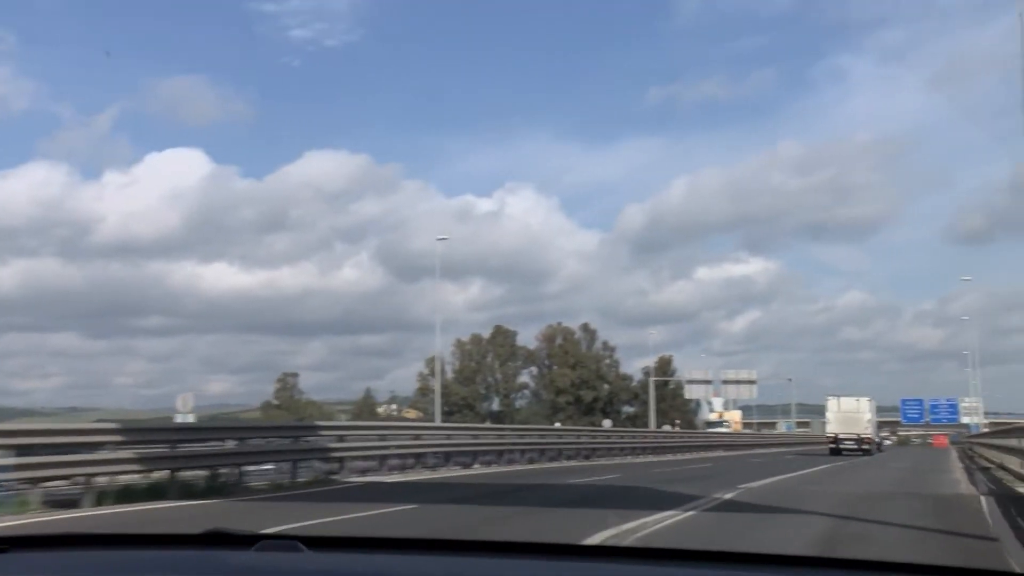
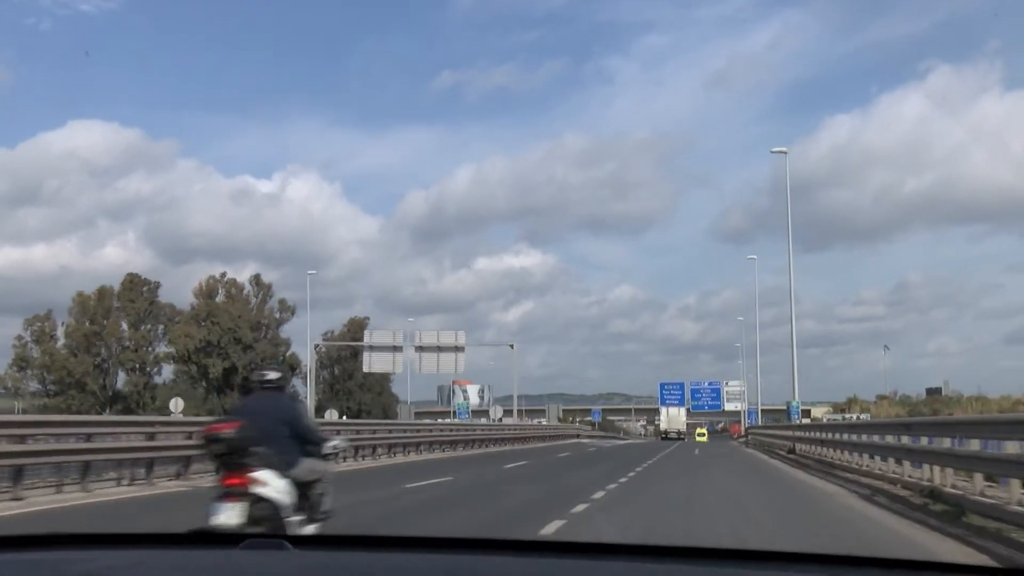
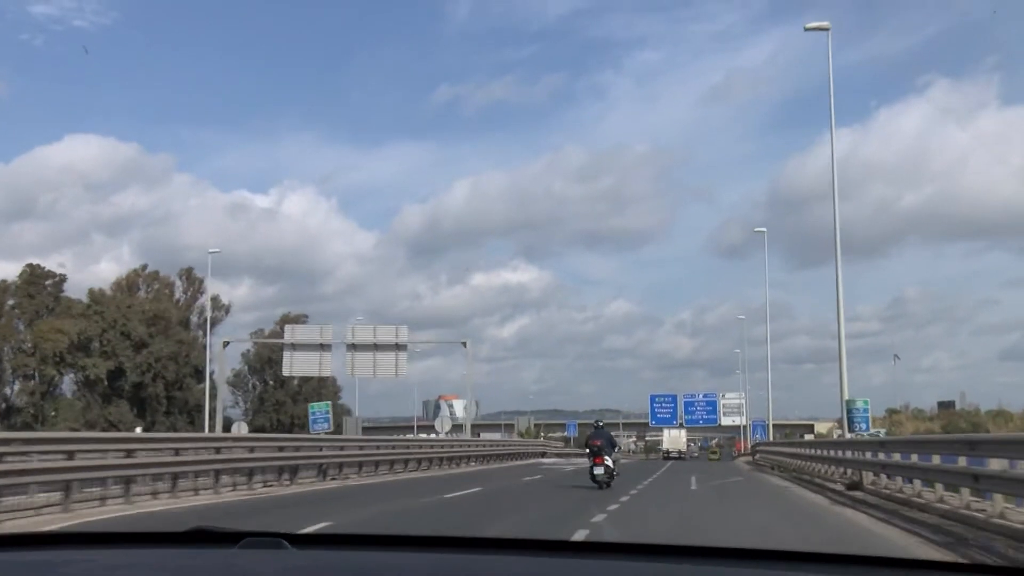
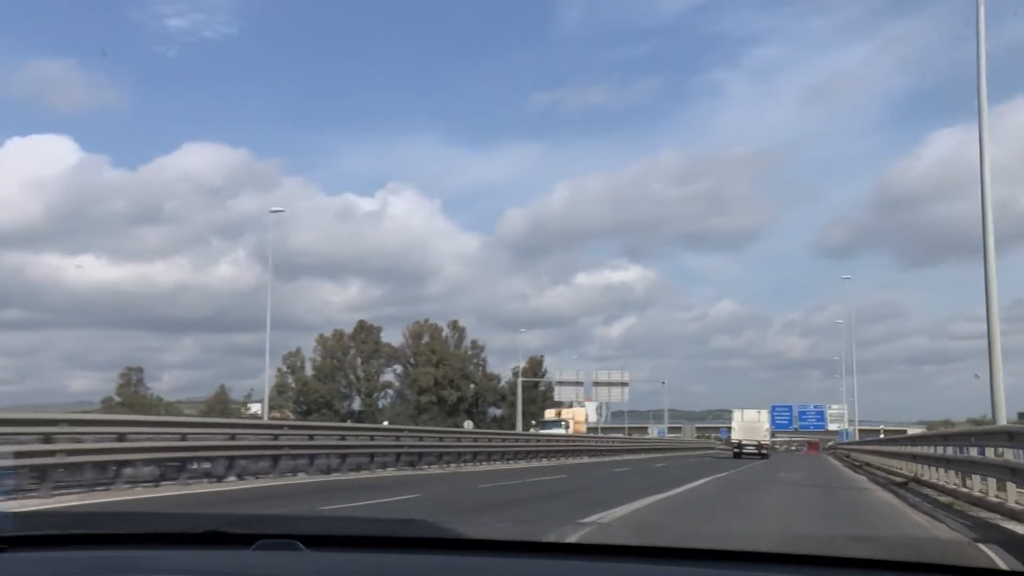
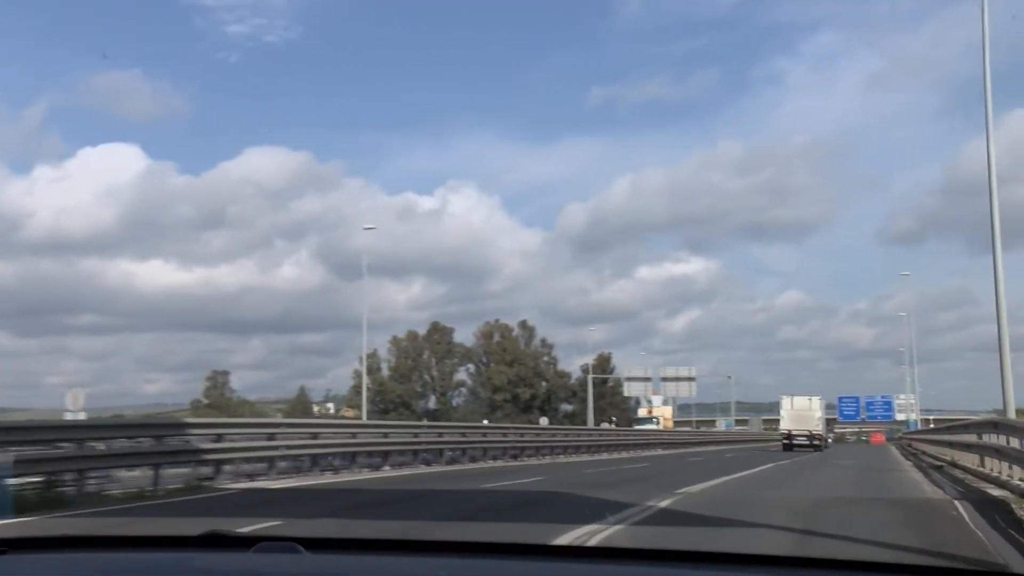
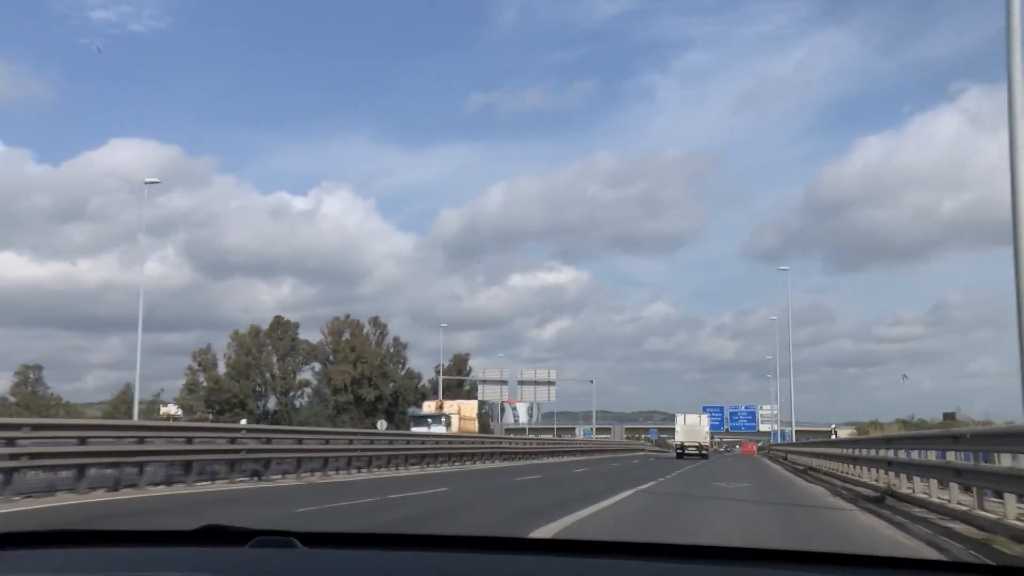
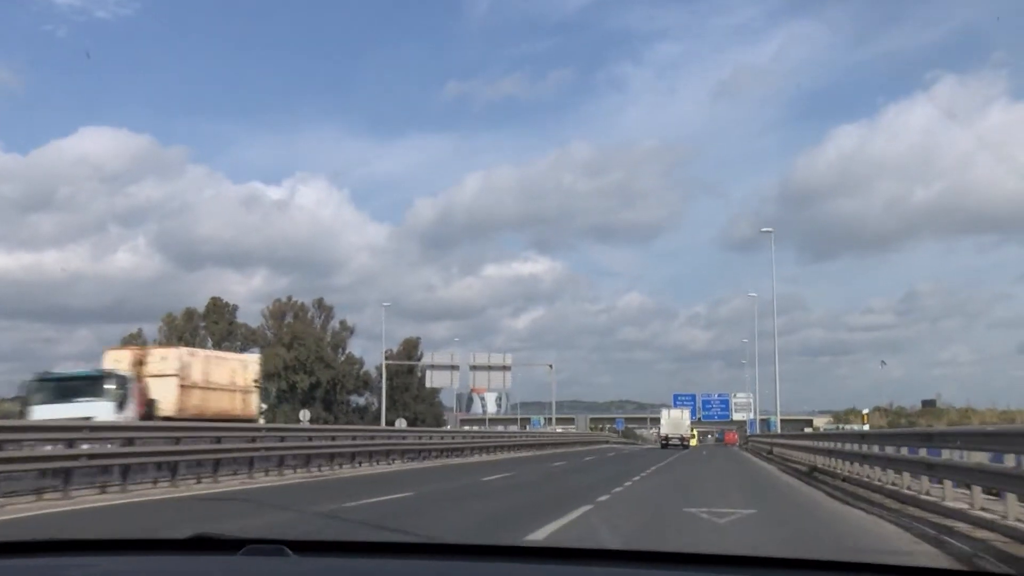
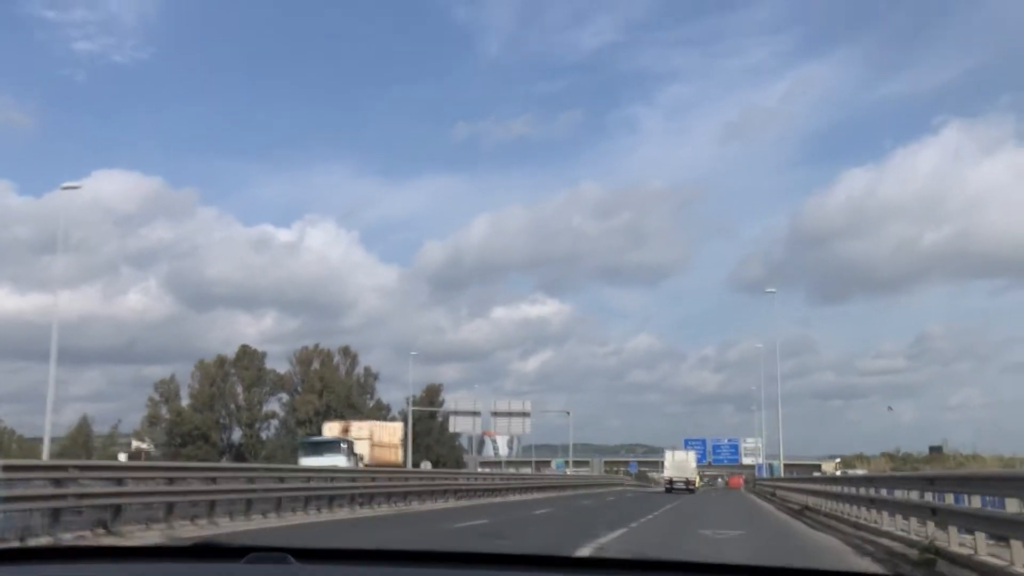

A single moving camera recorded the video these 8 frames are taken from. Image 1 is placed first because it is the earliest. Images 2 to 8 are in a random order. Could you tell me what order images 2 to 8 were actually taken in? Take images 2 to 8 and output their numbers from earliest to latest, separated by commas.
5, 4, 6, 8, 7, 2, 3
